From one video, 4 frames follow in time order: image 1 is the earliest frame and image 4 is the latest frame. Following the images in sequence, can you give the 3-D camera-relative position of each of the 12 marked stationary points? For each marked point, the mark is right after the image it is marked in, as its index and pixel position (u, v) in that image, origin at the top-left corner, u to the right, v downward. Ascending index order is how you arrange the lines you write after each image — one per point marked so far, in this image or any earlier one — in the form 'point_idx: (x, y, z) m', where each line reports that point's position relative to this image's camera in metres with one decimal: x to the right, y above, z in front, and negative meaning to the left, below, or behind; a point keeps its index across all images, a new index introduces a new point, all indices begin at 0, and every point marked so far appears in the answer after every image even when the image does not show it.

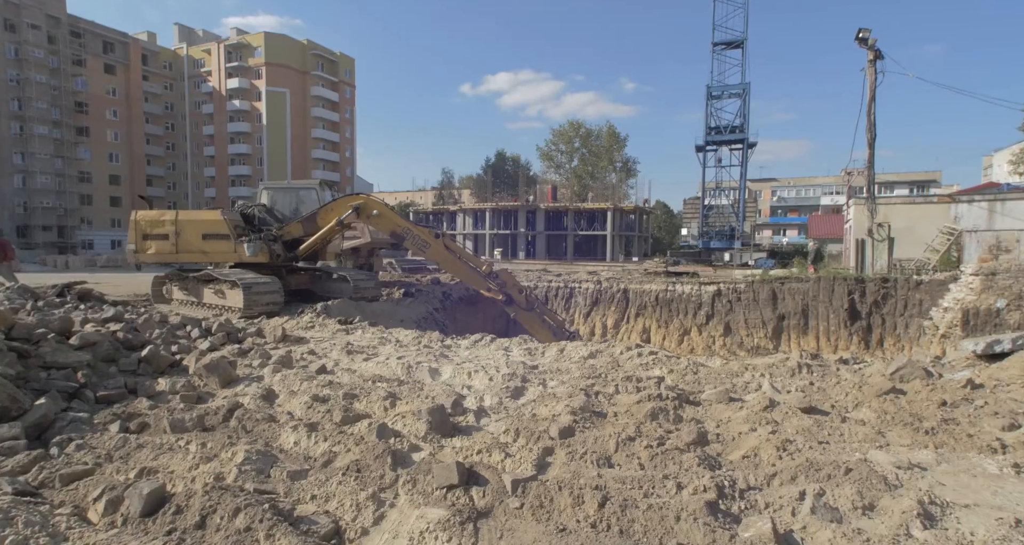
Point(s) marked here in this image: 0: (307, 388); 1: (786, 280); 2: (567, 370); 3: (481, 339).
0: (-1.4, -0.8, +3.6) m
1: (+5.9, -0.1, +12.1) m
2: (+0.4, -0.8, +4.2) m
3: (-0.4, -0.7, +6.0) m
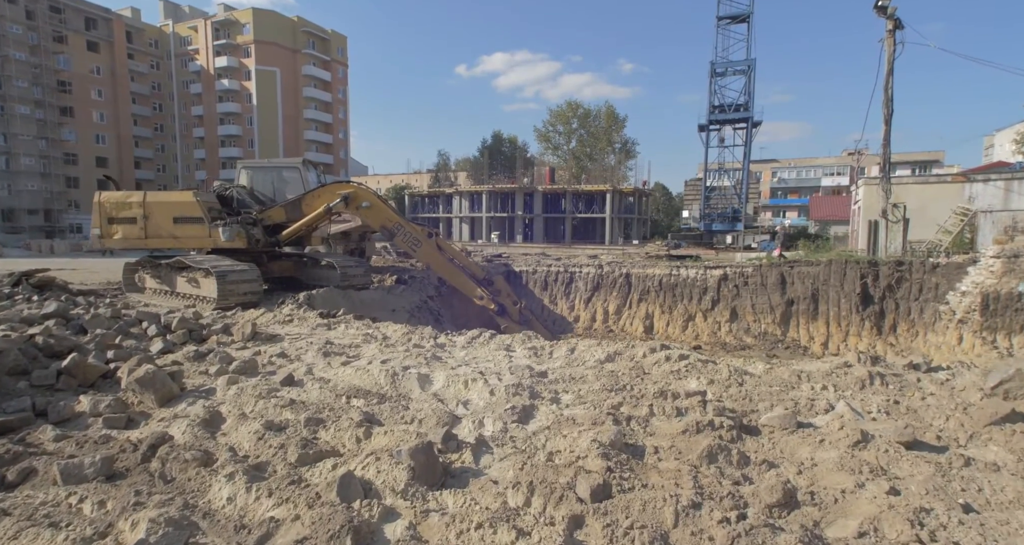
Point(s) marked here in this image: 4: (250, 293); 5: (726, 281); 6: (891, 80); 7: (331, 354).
0: (-1.3, -0.7, +2.8) m
1: (+5.9, +0.2, +11.4) m
2: (+0.5, -0.7, +3.5) m
3: (-0.3, -0.6, +5.3) m
4: (-3.8, -0.3, +7.8) m
5: (+4.6, -0.2, +11.7) m
6: (+10.2, +5.2, +14.5) m
7: (-1.5, -0.7, +4.5) m
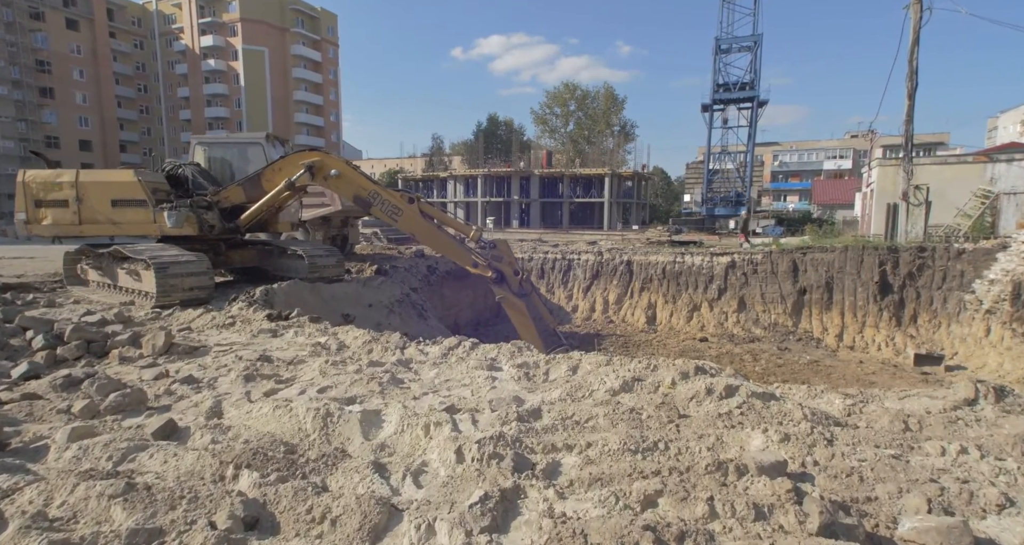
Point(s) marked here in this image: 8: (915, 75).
0: (-1.4, -0.7, +1.8) m
1: (+5.8, +0.4, +10.3) m
2: (+0.4, -0.7, +2.5) m
3: (-0.4, -0.6, +4.3) m
4: (-3.9, -0.2, +6.7) m
5: (+4.5, +0.1, +10.6) m
6: (+10.0, +5.5, +13.3) m
7: (-1.6, -0.7, +3.4) m
8: (+10.1, +4.9, +13.4) m
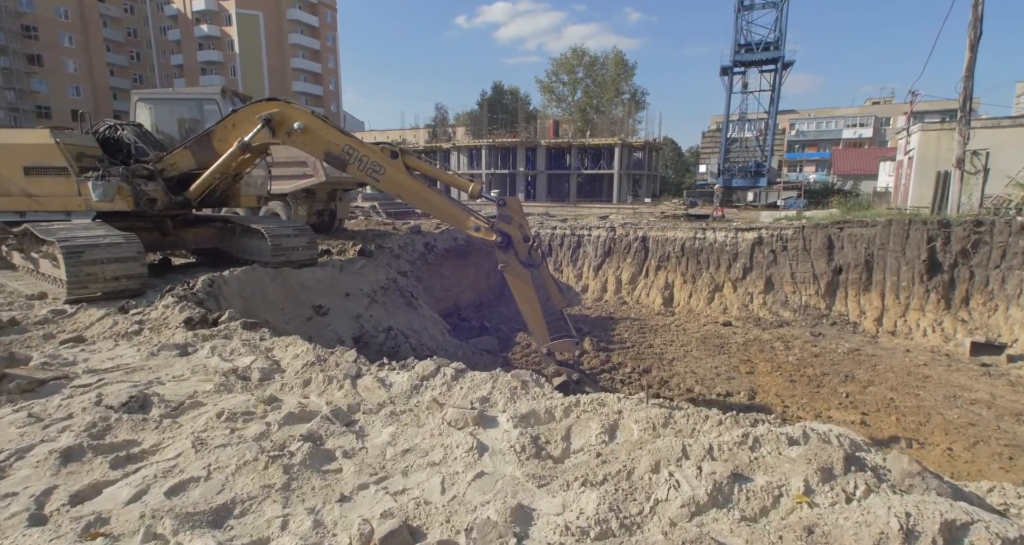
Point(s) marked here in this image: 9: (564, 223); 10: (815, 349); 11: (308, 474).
0: (-1.4, -0.8, +0.4) m
1: (+5.9, +0.8, +8.8) m
2: (+0.4, -0.8, +1.1) m
3: (-0.4, -0.6, +2.9) m
4: (-3.9, 0.0, +5.3) m
5: (+4.5, +0.4, +9.2) m
6: (+10.1, +6.0, +11.5) m
7: (-1.6, -0.7, +2.1) m
8: (+10.2, +5.4, +11.6) m
9: (+1.1, +1.0, +11.2) m
10: (+4.3, -1.1, +7.3) m
11: (-0.7, -0.7, +1.9) m
